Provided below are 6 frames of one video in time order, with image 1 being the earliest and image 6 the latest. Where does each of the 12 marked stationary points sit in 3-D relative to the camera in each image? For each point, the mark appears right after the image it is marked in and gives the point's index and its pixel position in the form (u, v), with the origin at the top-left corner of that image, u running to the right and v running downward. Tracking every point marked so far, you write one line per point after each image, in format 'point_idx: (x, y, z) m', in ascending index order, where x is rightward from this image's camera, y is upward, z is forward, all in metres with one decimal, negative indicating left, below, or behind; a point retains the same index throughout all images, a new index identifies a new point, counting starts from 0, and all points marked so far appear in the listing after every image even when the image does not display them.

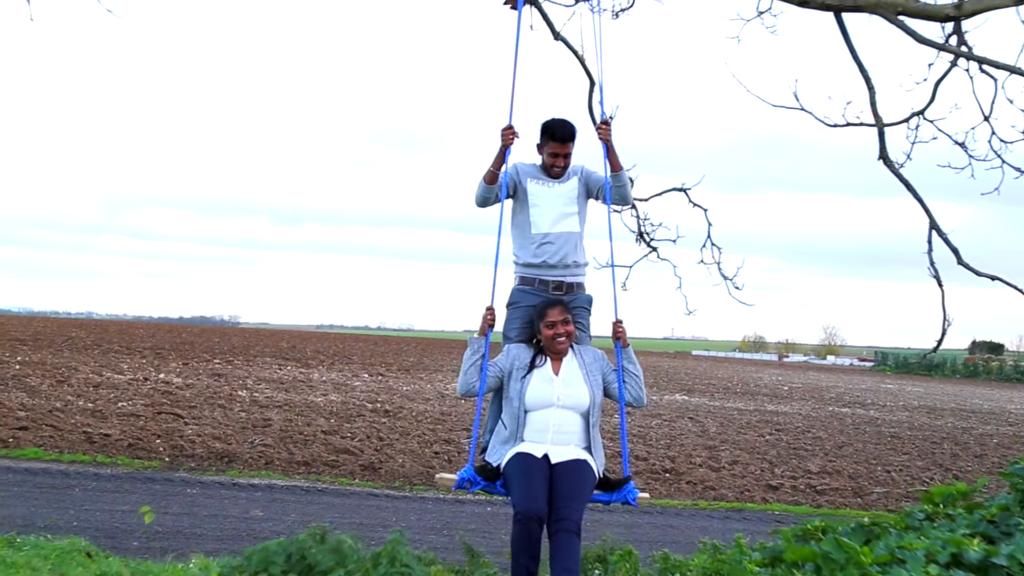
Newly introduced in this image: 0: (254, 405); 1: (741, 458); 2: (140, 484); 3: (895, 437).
0: (-4.0, -1.8, +15.4) m
1: (+3.1, -2.3, +13.4) m
2: (-3.4, -1.8, +9.0) m
3: (+7.3, -2.8, +18.7) m
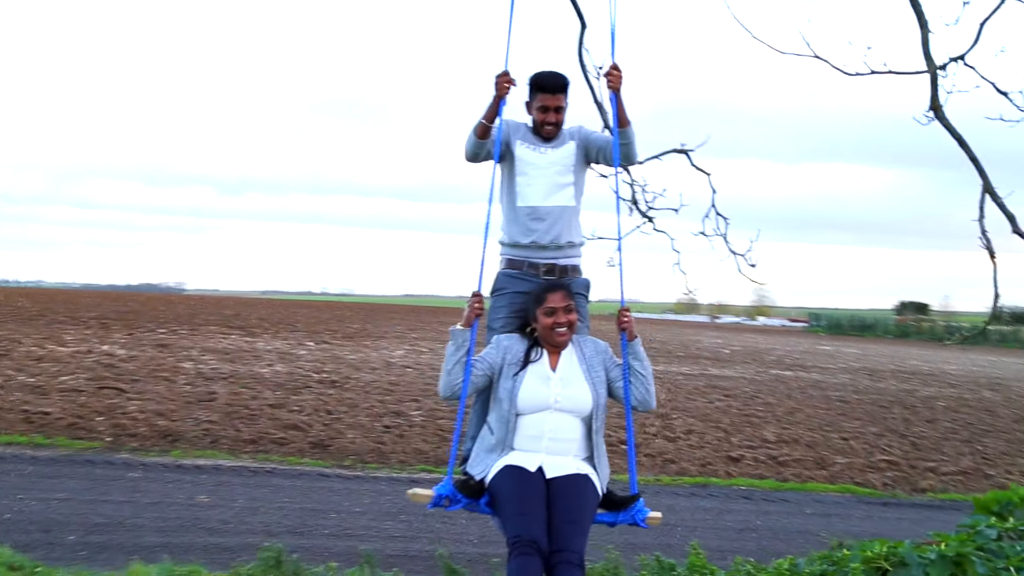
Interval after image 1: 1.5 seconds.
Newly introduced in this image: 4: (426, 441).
0: (-4.8, -1.4, +14.9) m
1: (+2.5, -1.9, +13.3) m
2: (-3.8, -1.6, +8.5) m
3: (+6.3, -2.2, +18.9) m
4: (-1.0, -1.8, +11.7) m
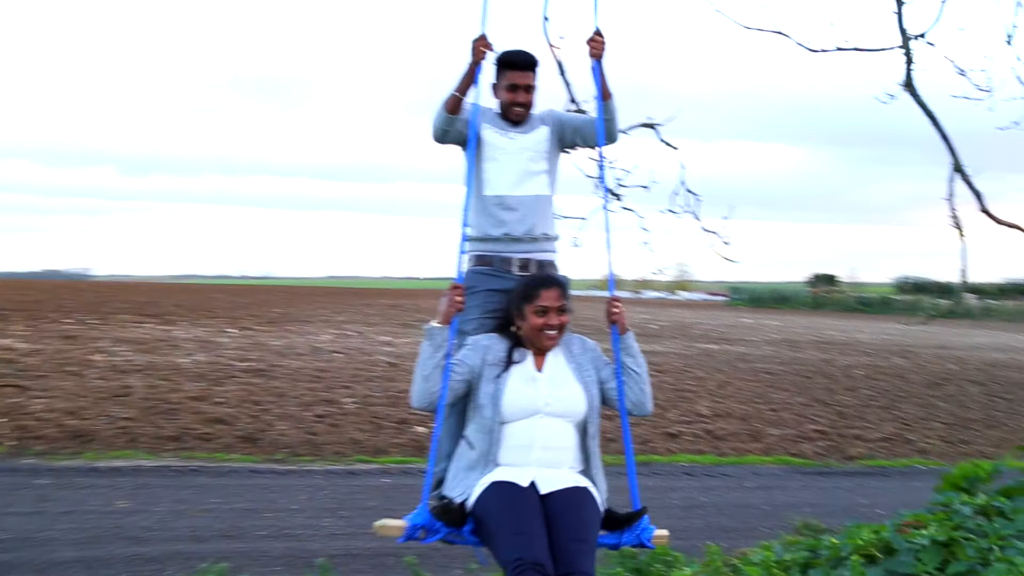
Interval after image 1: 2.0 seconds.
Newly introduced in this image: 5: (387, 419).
0: (-5.8, -1.2, +14.1) m
1: (+1.6, -1.6, +13.2) m
2: (-4.3, -1.5, +7.9) m
3: (+5.0, -1.7, +19.0) m
4: (-1.8, -1.6, +11.3) m
5: (-1.5, -1.6, +12.0) m
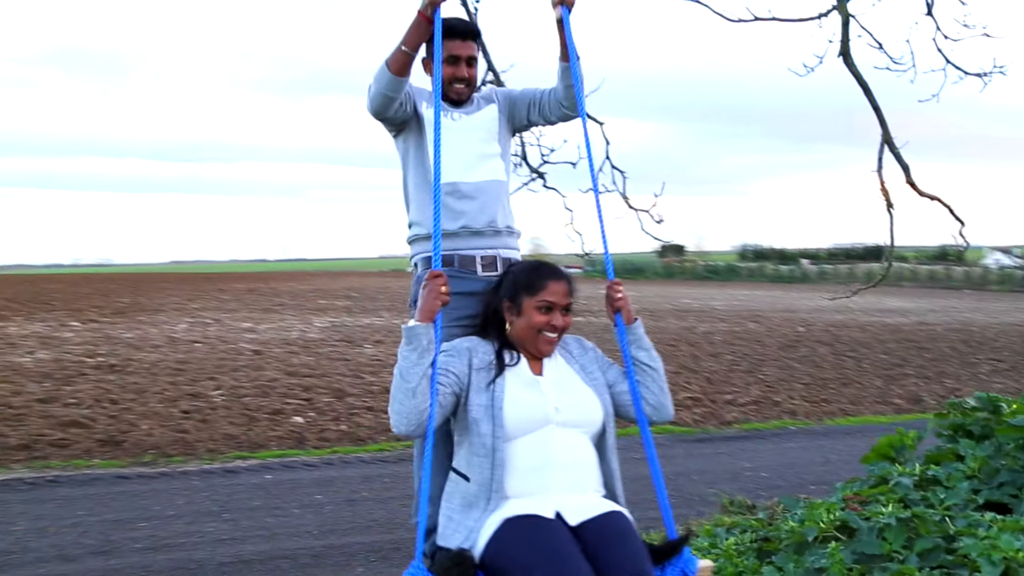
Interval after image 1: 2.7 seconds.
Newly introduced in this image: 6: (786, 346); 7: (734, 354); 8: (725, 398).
0: (-7.4, -1.1, +12.8) m
1: (0.0, -1.3, +13.0) m
2: (-5.0, -1.5, +6.9) m
3: (+2.5, -1.1, +19.2) m
4: (-3.1, -1.5, +10.6) m
5: (-2.9, -1.4, +11.3) m
6: (+5.5, -1.2, +19.6) m
7: (+4.3, -1.2, +18.4) m
8: (+3.1, -1.6, +14.2) m
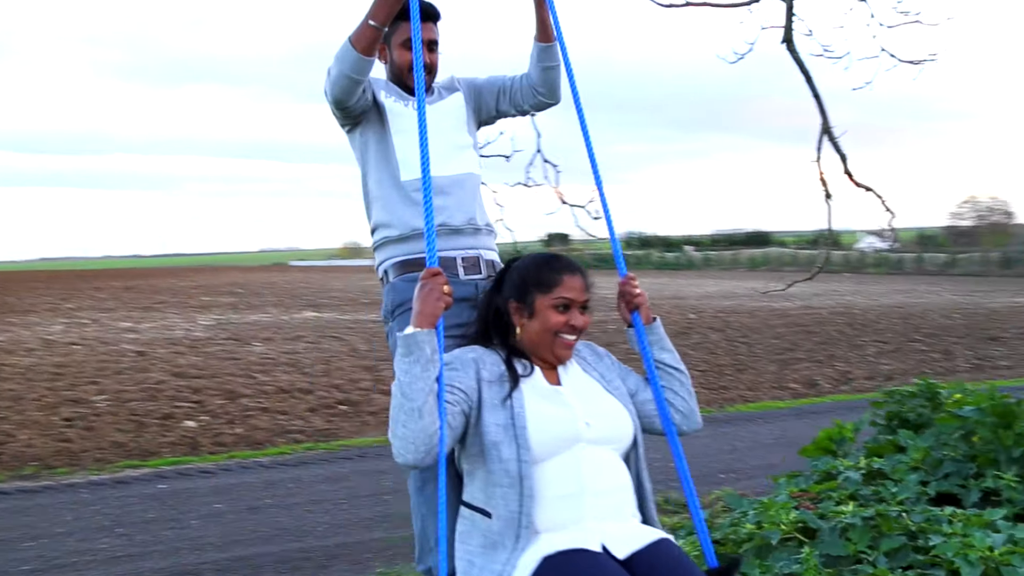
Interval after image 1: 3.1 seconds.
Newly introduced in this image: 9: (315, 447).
0: (-8.6, -1.2, +11.7) m
1: (-1.2, -1.2, +12.7) m
2: (-5.5, -1.6, +6.1) m
3: (+0.5, -0.9, +19.2) m
4: (-4.0, -1.5, +10.0) m
5: (-4.0, -1.4, +10.7) m
6: (+3.5, -1.0, +19.9) m
7: (+2.4, -1.1, +18.5) m
8: (+1.7, -1.5, +14.3) m
9: (-2.0, -1.6, +9.6) m
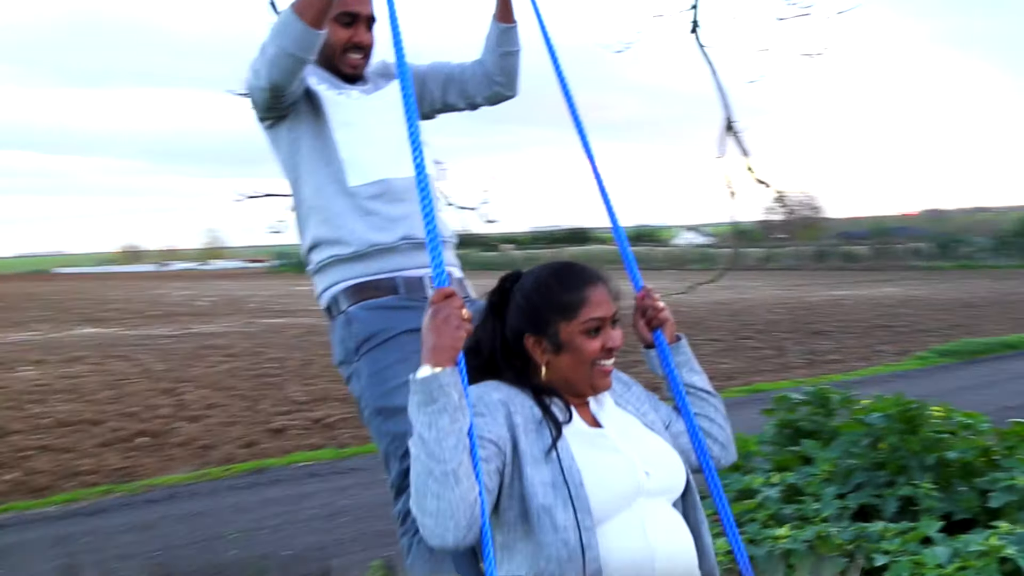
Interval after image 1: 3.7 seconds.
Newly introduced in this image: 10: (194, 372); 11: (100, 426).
0: (-10.4, -1.5, +9.1) m
1: (-3.4, -1.3, +11.7) m
2: (-6.2, -1.8, +4.3) m
3: (-3.1, -1.0, +18.4) m
4: (-5.5, -1.7, +8.4) m
5: (-5.6, -1.6, +9.2) m
6: (-0.3, -1.0, +19.7) m
7: (-1.1, -1.1, +18.2) m
8: (-0.8, -1.5, +13.9) m
9: (-3.5, -1.7, +8.6) m
10: (-4.3, -1.3, +13.8) m
11: (-4.5, -1.4, +10.9) m
